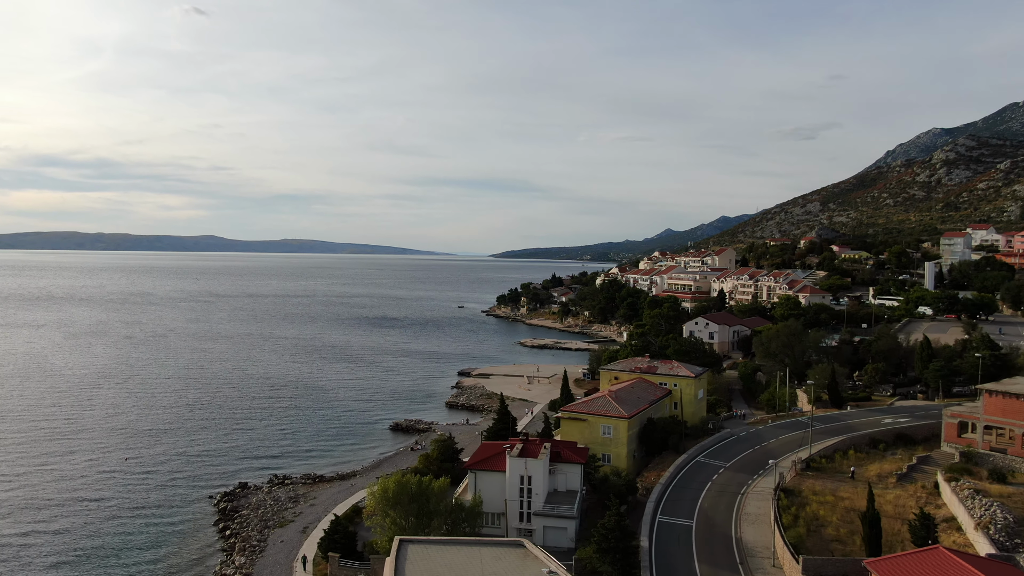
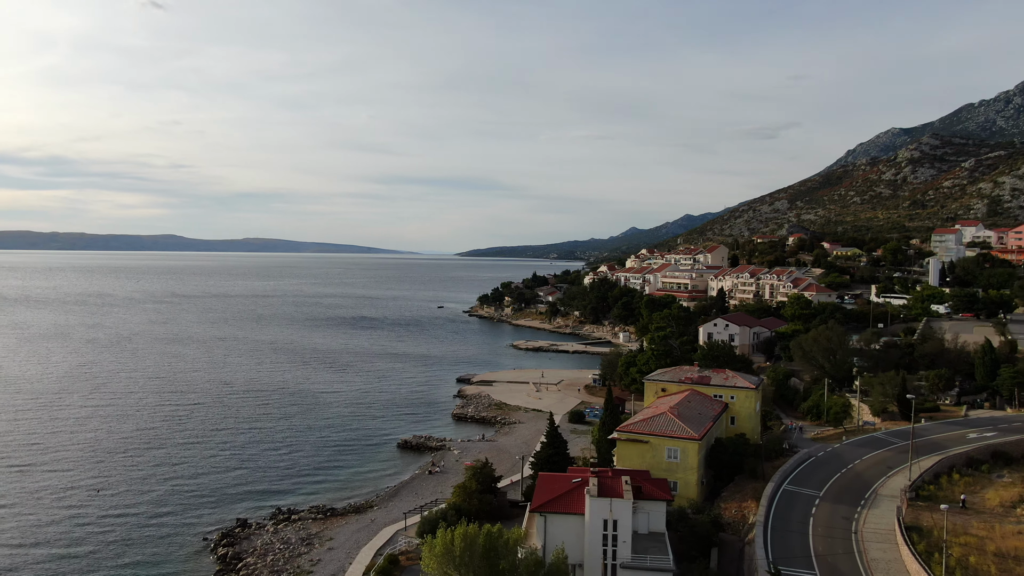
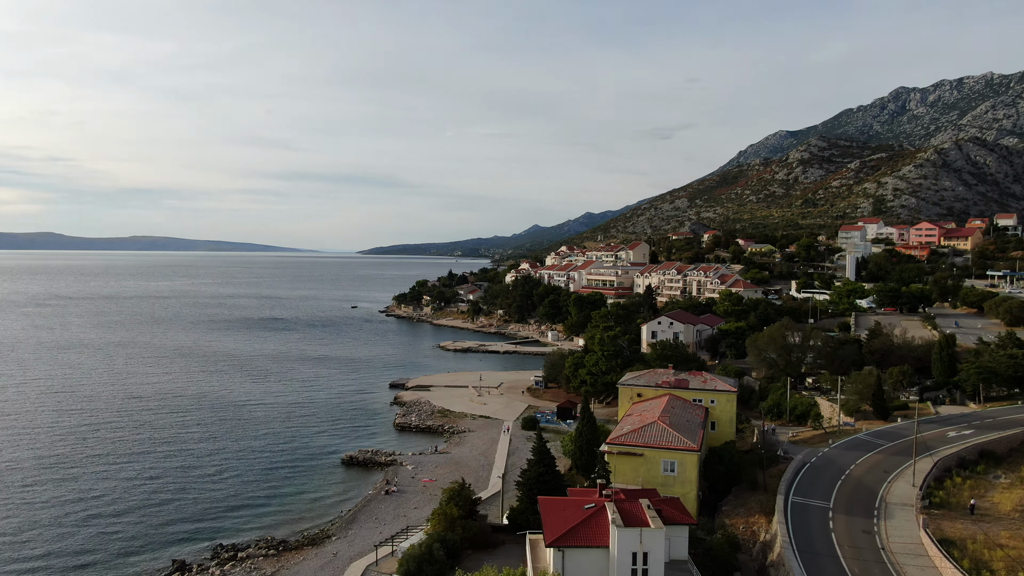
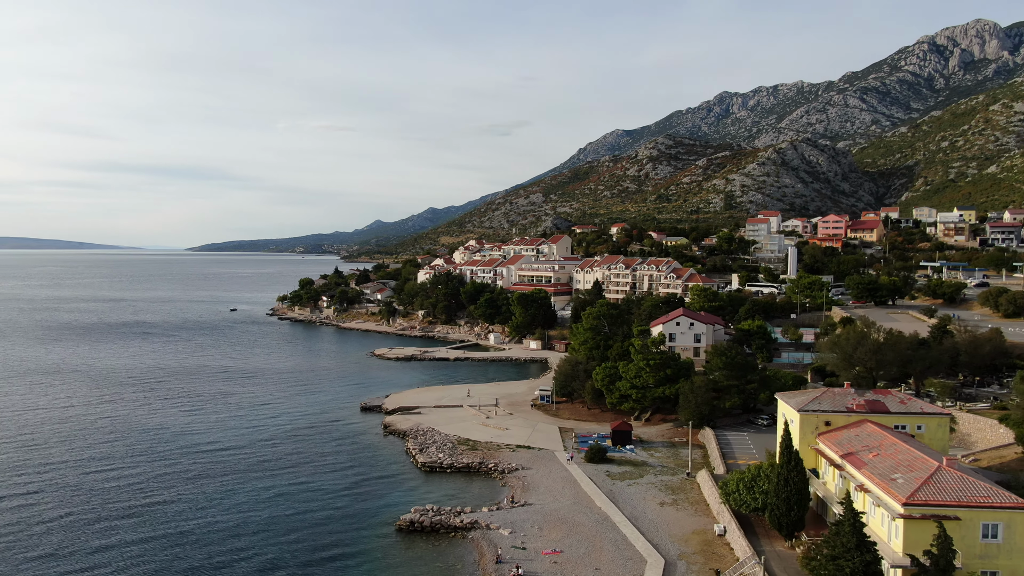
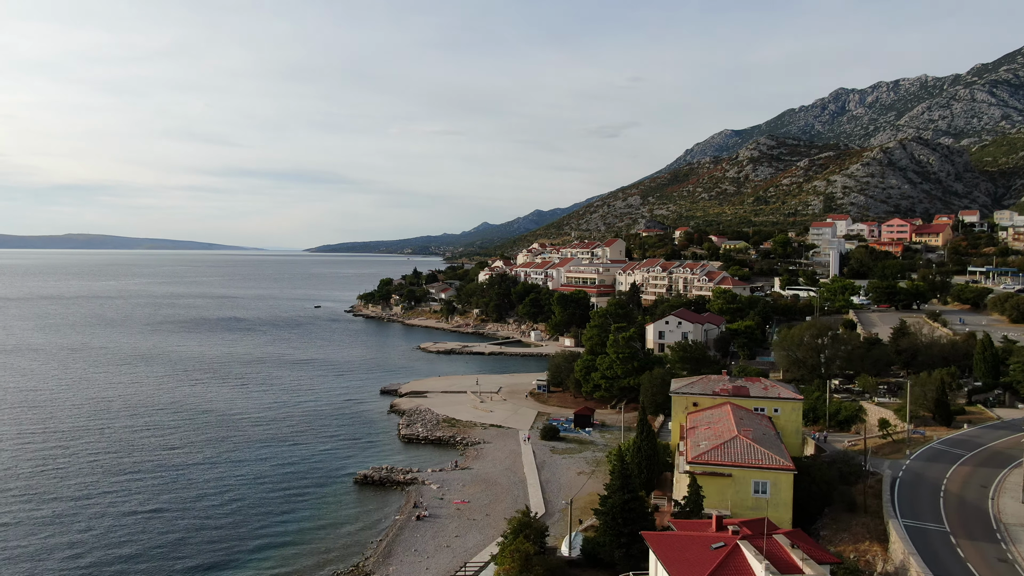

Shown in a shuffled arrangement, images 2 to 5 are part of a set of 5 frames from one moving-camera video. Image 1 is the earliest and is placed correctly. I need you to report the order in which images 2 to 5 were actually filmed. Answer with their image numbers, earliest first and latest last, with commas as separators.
2, 3, 5, 4
